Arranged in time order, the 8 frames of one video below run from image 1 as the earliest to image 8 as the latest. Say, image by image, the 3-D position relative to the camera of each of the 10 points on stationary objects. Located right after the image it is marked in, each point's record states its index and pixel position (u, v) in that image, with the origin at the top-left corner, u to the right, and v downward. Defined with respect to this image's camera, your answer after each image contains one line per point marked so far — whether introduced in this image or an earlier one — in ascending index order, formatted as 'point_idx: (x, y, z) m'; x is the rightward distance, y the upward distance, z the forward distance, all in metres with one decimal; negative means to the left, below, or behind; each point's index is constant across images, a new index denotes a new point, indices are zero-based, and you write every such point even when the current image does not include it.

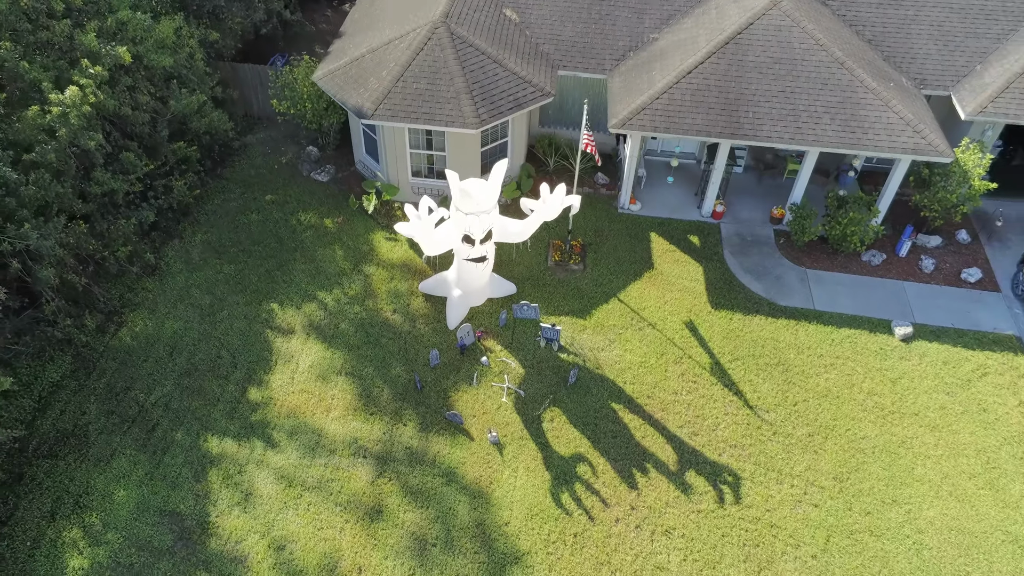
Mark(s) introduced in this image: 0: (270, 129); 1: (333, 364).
0: (-4.8, +3.2, +14.7) m
1: (-2.6, -1.1, +10.9) m
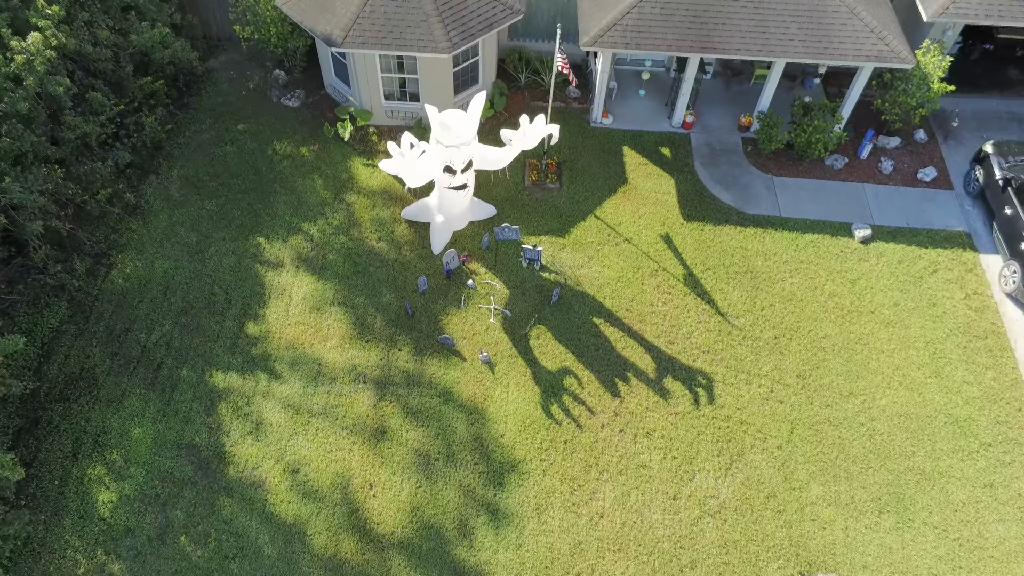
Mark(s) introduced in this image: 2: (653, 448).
0: (-5.4, +4.6, +14.3) m
1: (-2.8, -0.1, +11.3) m
2: (+1.9, -2.2, +10.2) m
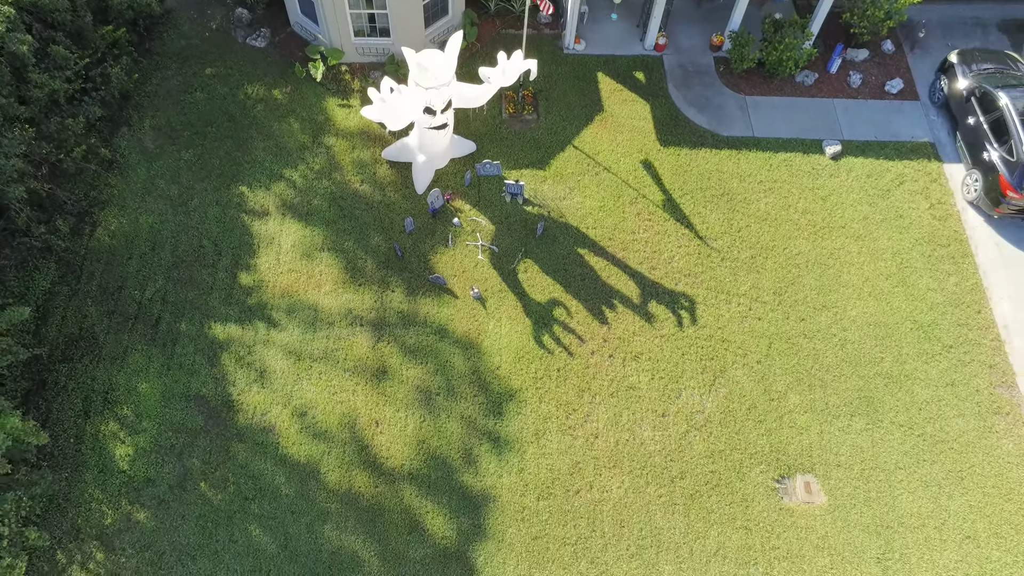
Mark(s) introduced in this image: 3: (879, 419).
0: (-6.0, +5.6, +13.8) m
1: (-3.0, +0.7, +11.5) m
2: (+1.9, -1.2, +10.8) m
3: (+5.3, -1.9, +10.7) m
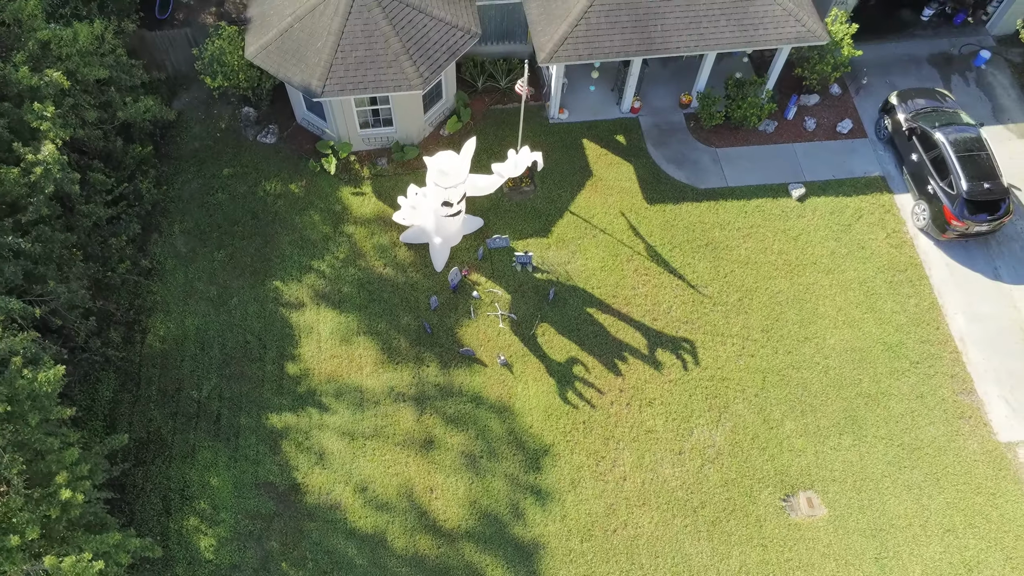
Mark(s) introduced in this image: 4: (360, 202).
0: (-6.3, +3.9, +14.7) m
1: (-2.7, -0.6, +12.6) m
2: (+2.4, -2.1, +12.3) m
3: (+5.8, -2.4, +12.4) m
4: (-2.8, +1.6, +13.7) m
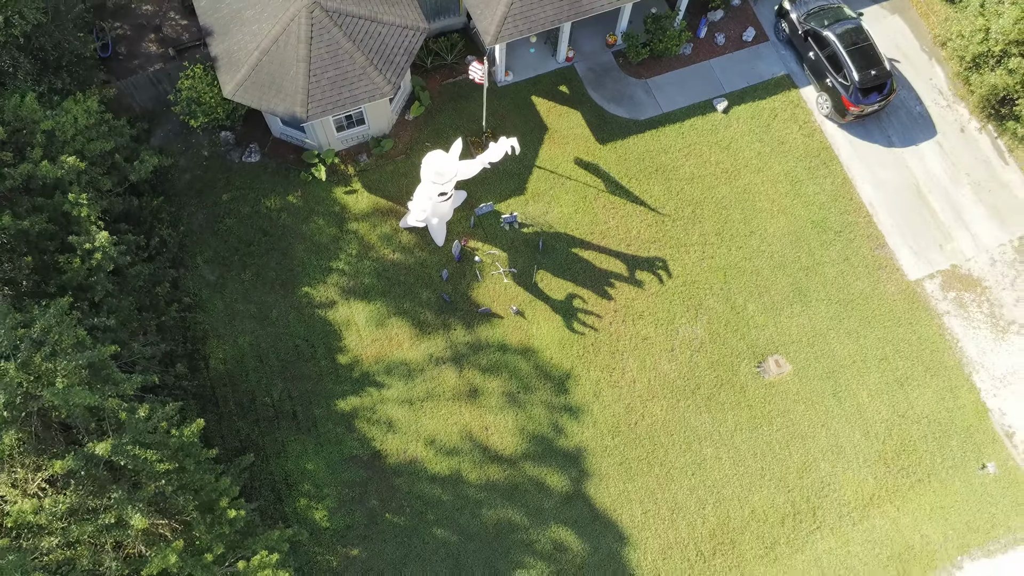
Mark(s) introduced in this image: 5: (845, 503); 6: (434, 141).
0: (-7.2, +3.5, +15.6) m
1: (-2.6, -0.5, +14.6) m
2: (+2.7, -0.7, +15.0) m
3: (+6.1, -0.2, +15.4) m
4: (-3.2, +1.8, +15.3) m
5: (+6.3, -4.1, +14.2) m
6: (-1.6, +3.1, +15.9) m
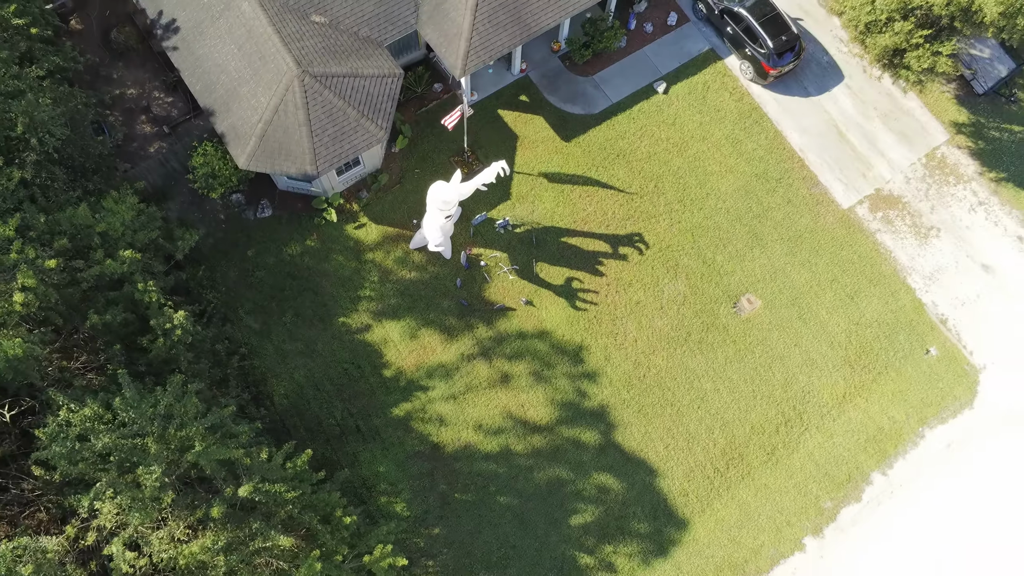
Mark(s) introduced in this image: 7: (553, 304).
0: (-7.7, +2.1, +17.3) m
1: (-2.3, -0.8, +16.8) m
2: (+2.9, 0.0, +17.5) m
3: (+6.1, +1.1, +18.1) m
4: (-3.4, +1.3, +17.3) m
5: (+7.1, -2.7, +17.1) m
6: (-2.1, +2.9, +17.9) m
7: (+0.9, -0.4, +17.2) m
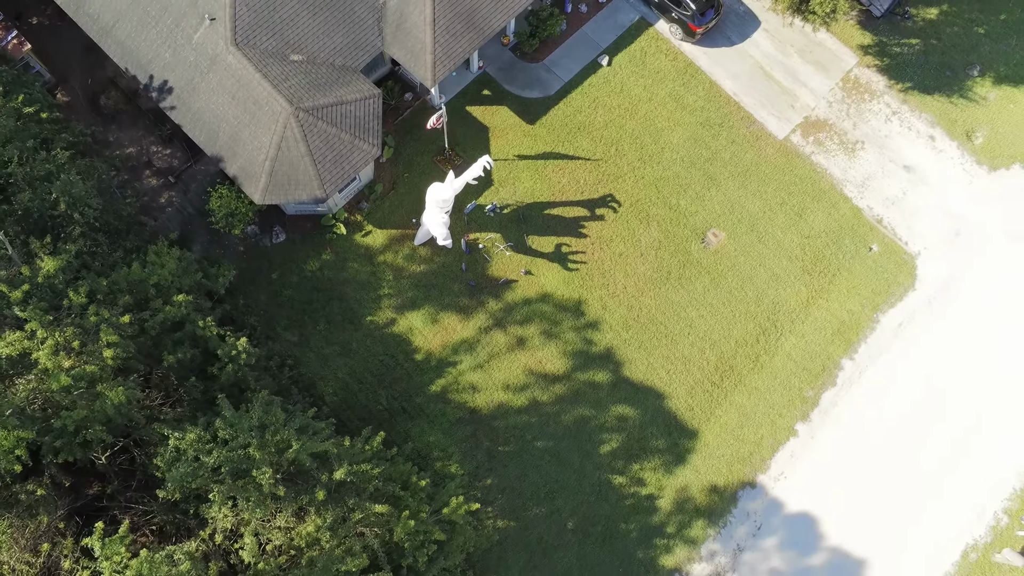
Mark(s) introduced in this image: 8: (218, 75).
0: (-8.0, +1.3, +19.1) m
1: (-2.1, -0.6, +19.0) m
2: (+2.8, +1.2, +19.9) m
3: (+5.7, +3.0, +20.6) m
4: (-3.6, +1.3, +19.4) m
5: (+7.5, -0.6, +19.9) m
6: (-2.7, +3.1, +19.9) m
7: (+1.0, +0.5, +19.6) m
8: (-6.9, +5.0, +17.5) m
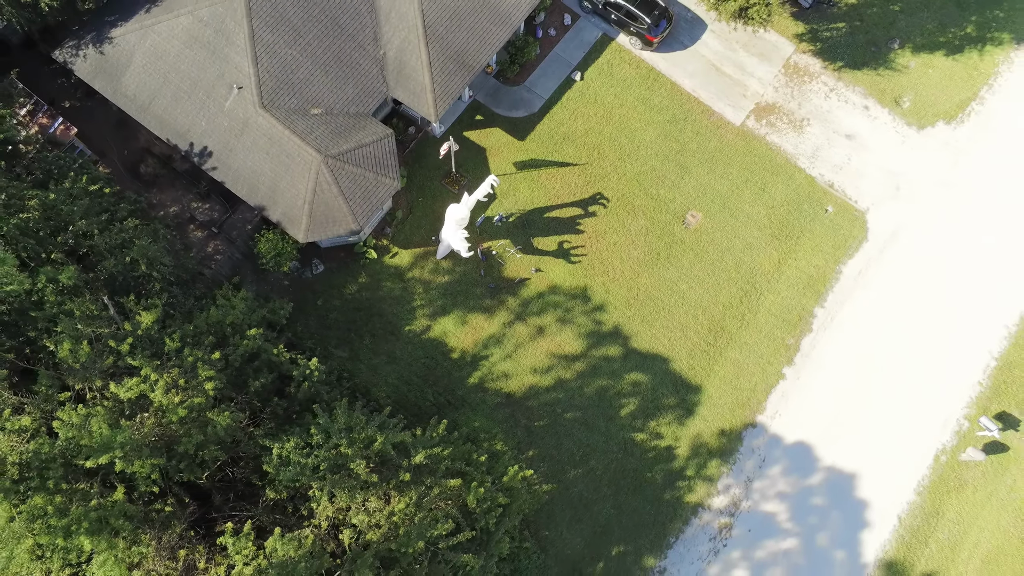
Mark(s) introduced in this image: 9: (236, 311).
0: (-7.6, +0.3, +21.7) m
1: (-1.6, -0.8, +21.9) m
2: (+3.0, +1.6, +22.9) m
3: (+5.6, +3.8, +23.7) m
4: (-3.4, +0.9, +22.1) m
5: (+7.9, +0.5, +23.1) m
6: (-2.7, +2.8, +22.7) m
7: (+1.3, +0.7, +22.5) m
8: (-7.0, +4.1, +20.1) m
9: (-6.9, -0.6, +18.8) m
